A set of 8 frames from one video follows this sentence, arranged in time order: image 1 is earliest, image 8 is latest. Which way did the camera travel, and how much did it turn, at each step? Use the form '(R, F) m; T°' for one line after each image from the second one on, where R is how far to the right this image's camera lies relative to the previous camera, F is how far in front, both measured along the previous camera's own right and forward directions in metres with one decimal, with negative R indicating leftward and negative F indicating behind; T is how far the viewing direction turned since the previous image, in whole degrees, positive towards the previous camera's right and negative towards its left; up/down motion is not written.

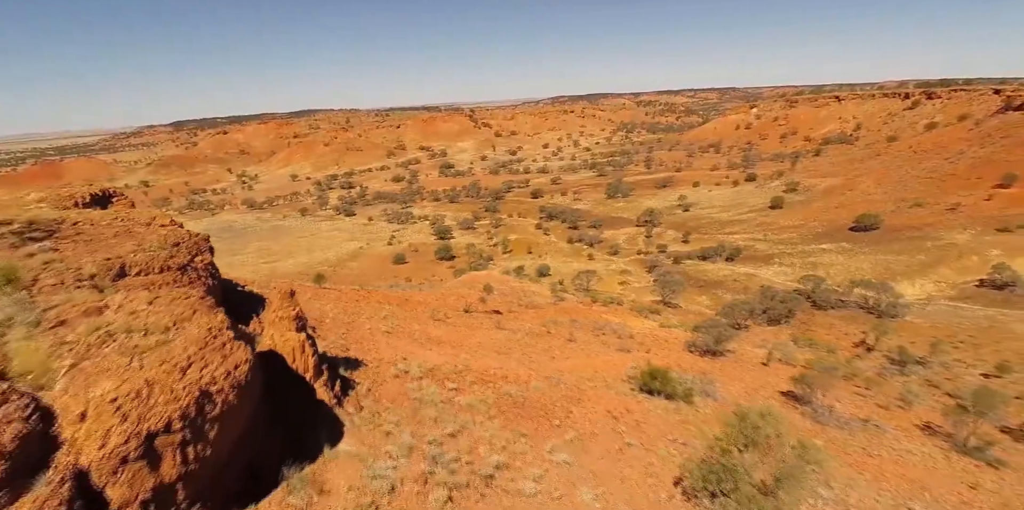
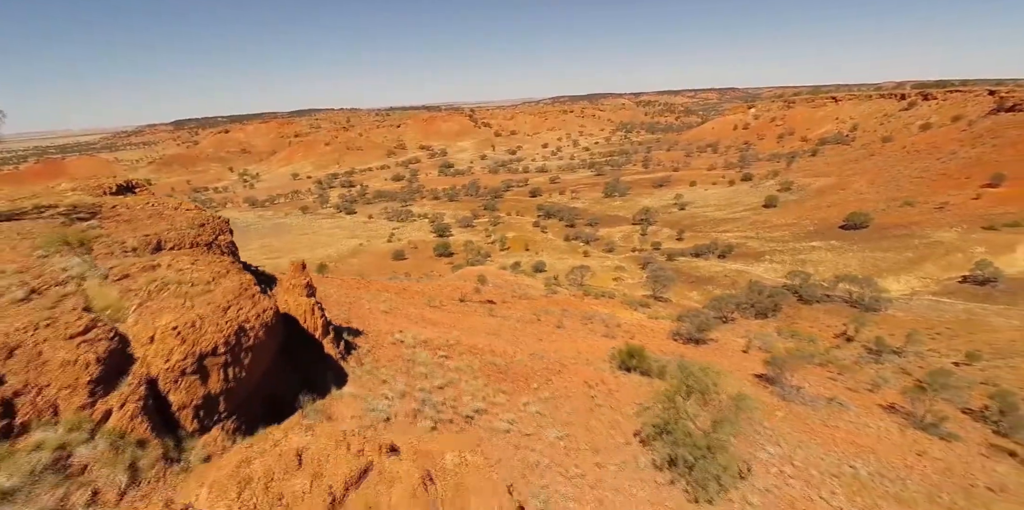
(+0.3, -0.8) m; 0°
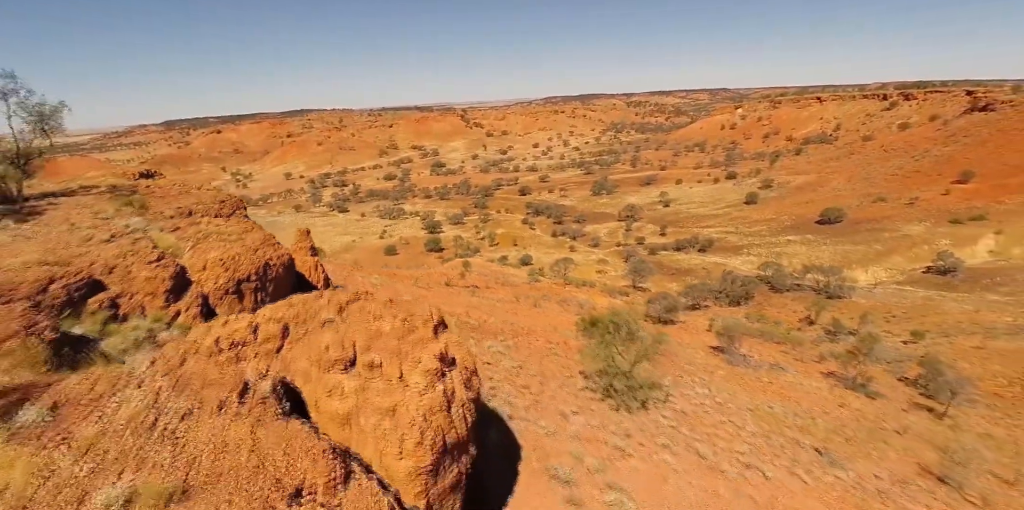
(+0.5, -1.4) m; +1°
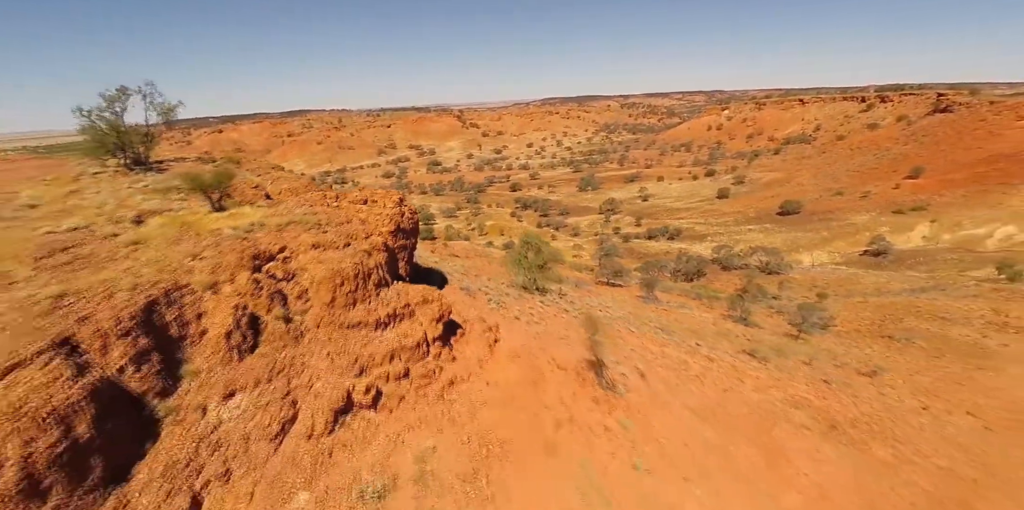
(+1.2, -4.1) m; 0°
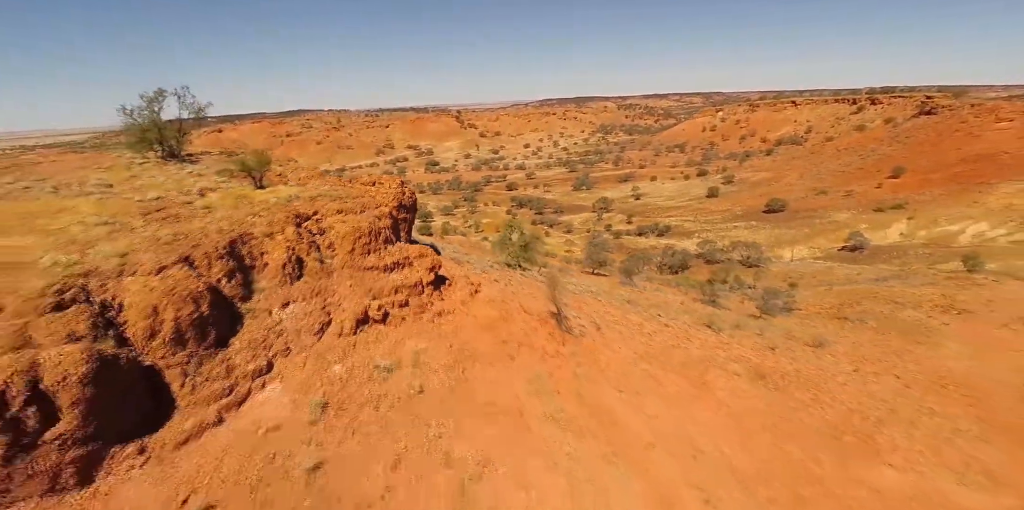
(+0.4, -1.7) m; 0°
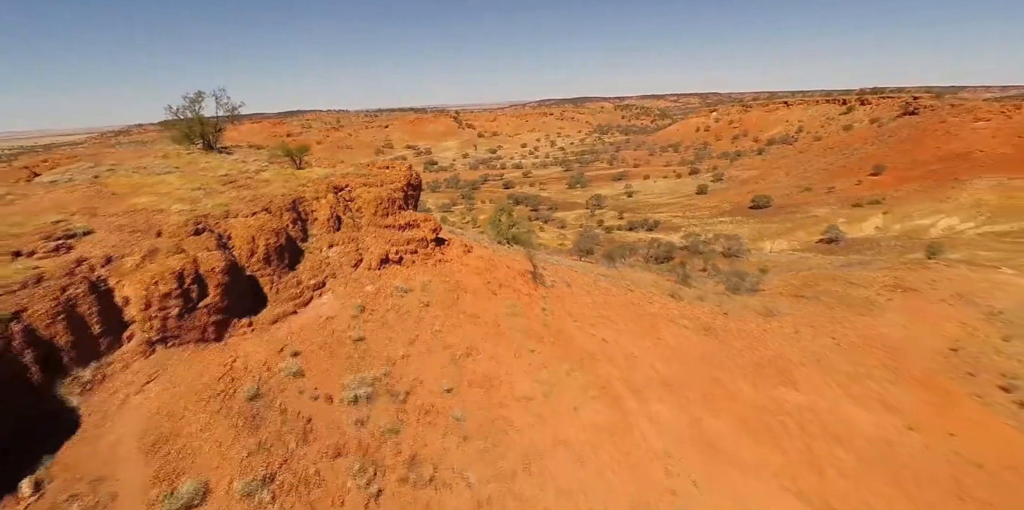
(+0.3, -2.1) m; 0°
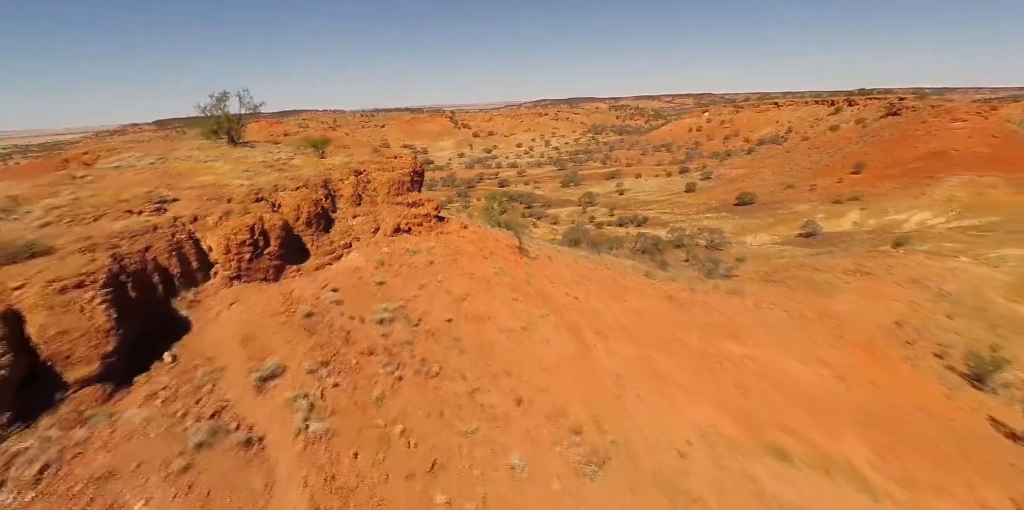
(+0.2, -1.9) m; +1°
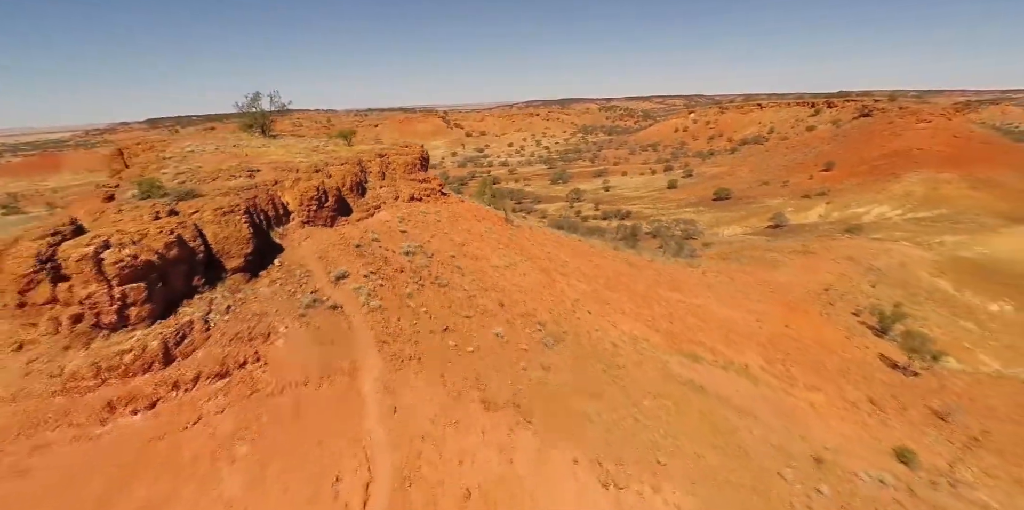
(+0.2, -3.2) m; +1°
